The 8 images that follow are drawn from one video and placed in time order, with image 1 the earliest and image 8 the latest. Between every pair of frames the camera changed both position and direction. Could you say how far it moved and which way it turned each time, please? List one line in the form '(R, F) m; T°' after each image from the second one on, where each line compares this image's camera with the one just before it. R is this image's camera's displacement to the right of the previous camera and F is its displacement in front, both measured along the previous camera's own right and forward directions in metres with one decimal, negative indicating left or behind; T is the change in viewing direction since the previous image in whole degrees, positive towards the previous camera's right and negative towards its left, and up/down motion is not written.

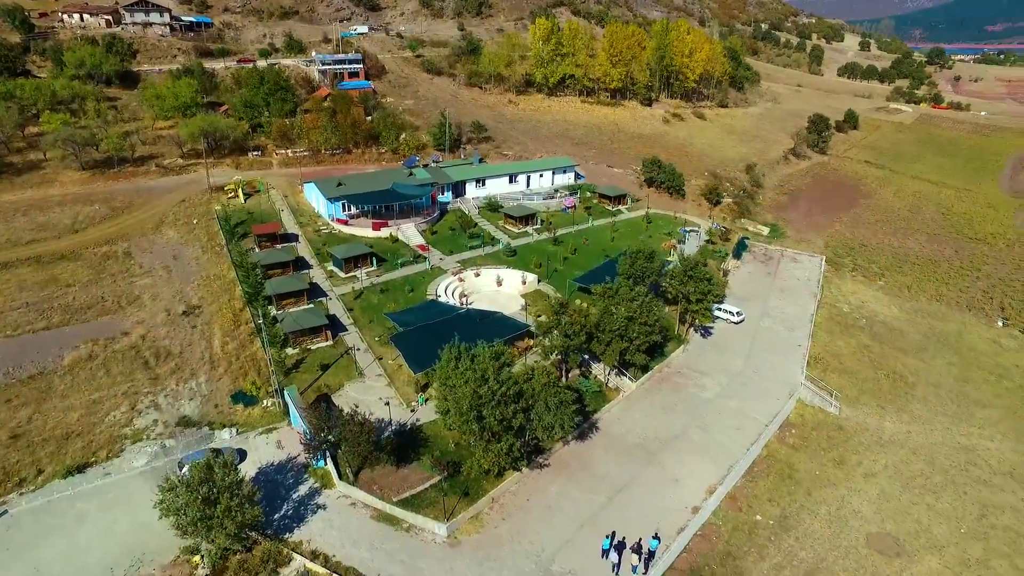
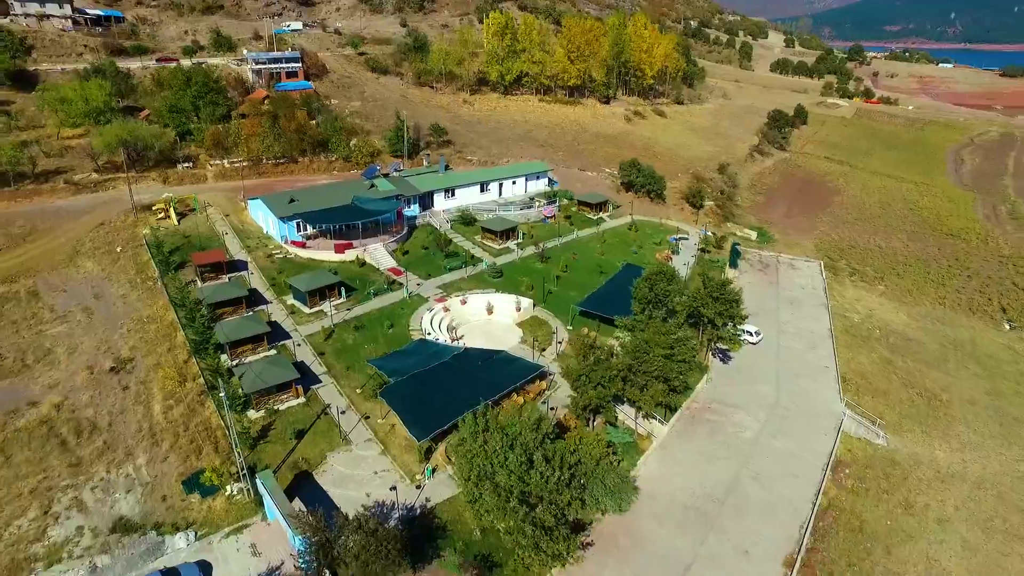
(-3.4, +5.8) m; +6°
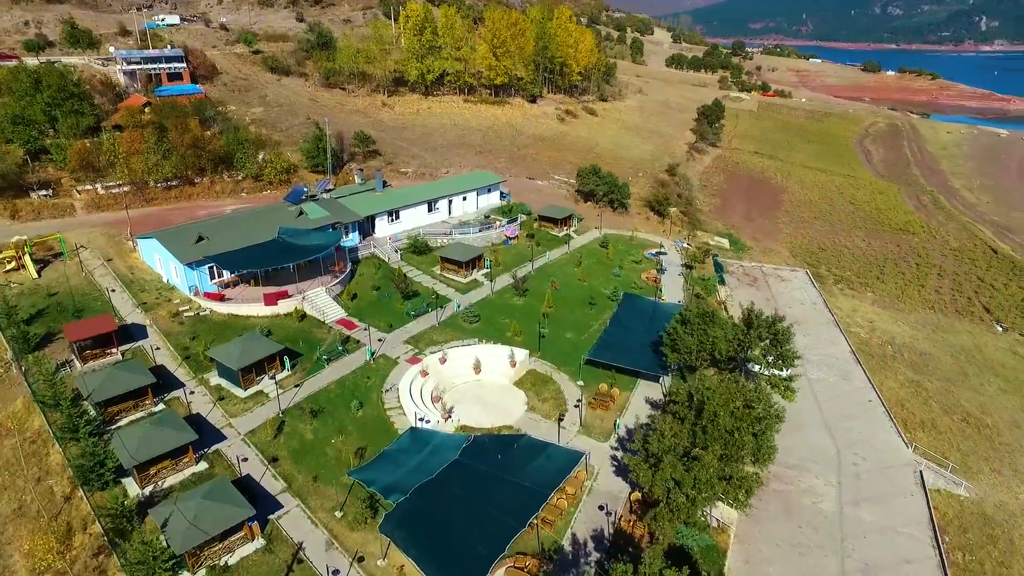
(-4.5, +8.1) m; +9°
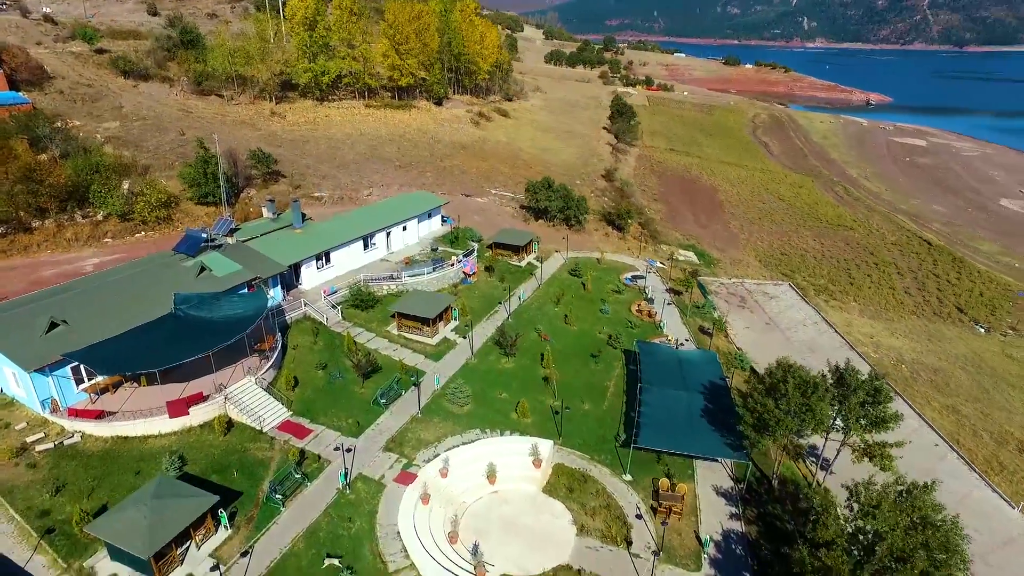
(-4.8, +8.6) m; +11°
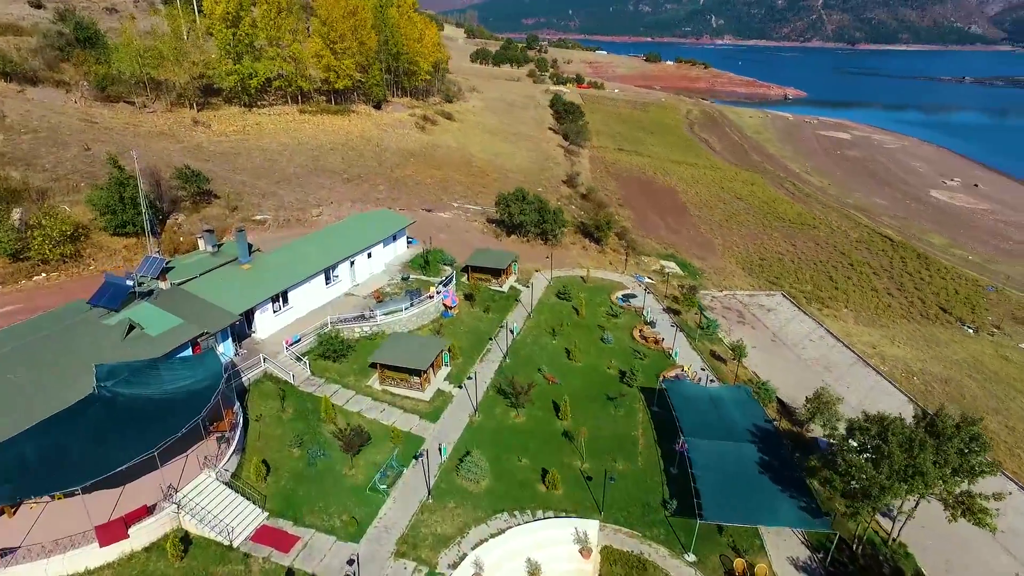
(-3.1, +4.8) m; +7°
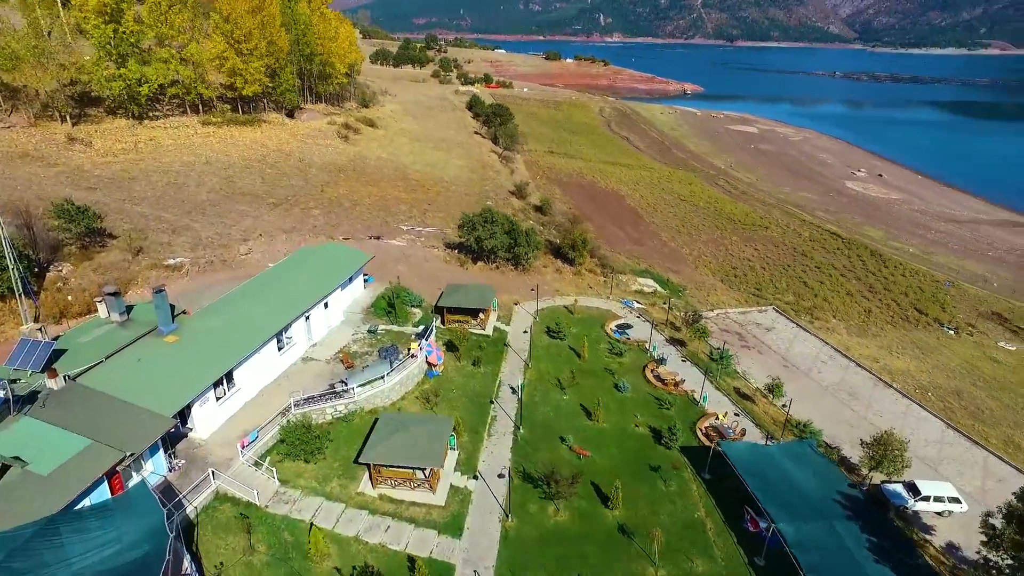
(-3.7, +5.8) m; +9°
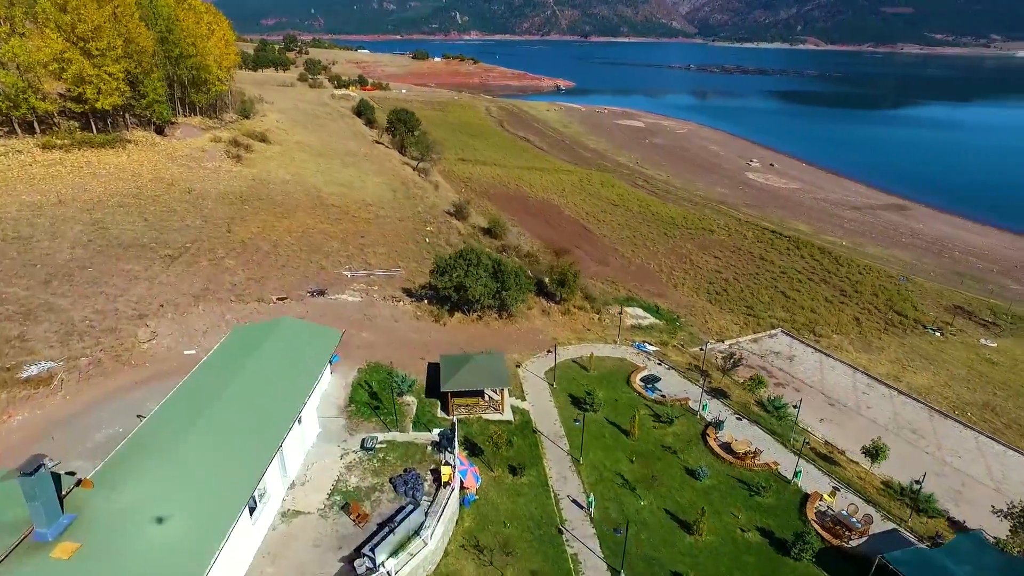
(-5.2, +7.6) m; +11°
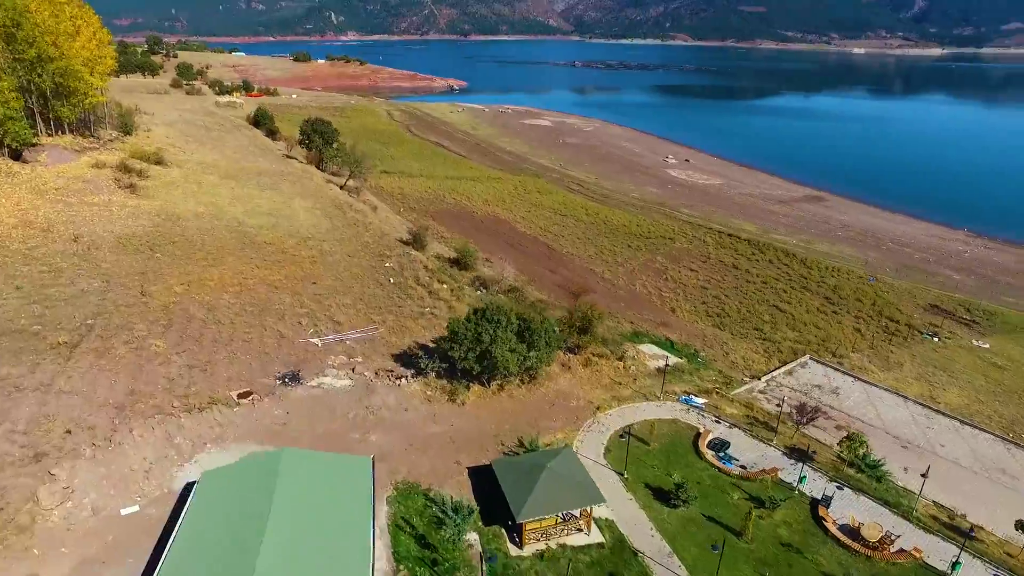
(-4.8, +6.4) m; +10°
